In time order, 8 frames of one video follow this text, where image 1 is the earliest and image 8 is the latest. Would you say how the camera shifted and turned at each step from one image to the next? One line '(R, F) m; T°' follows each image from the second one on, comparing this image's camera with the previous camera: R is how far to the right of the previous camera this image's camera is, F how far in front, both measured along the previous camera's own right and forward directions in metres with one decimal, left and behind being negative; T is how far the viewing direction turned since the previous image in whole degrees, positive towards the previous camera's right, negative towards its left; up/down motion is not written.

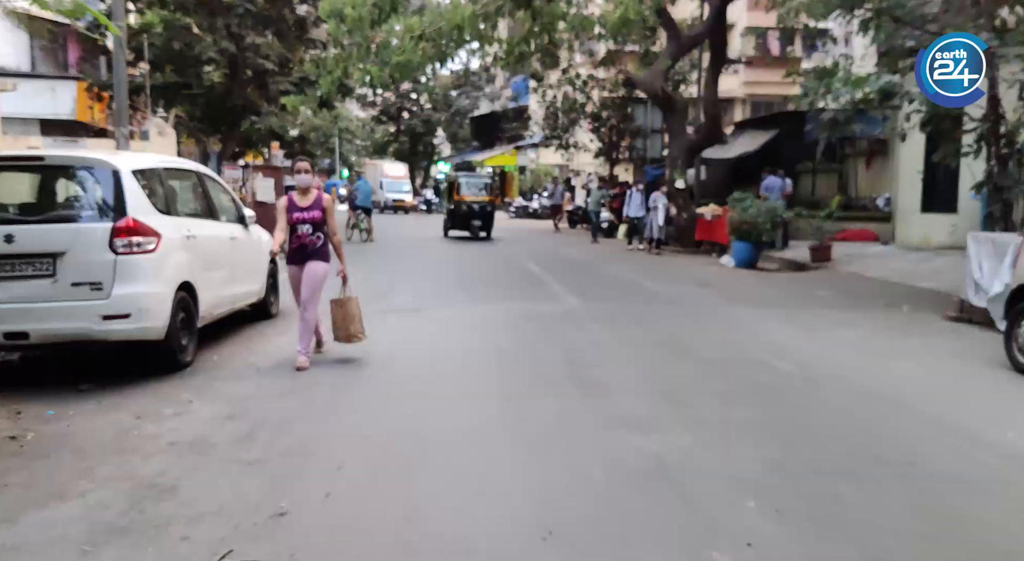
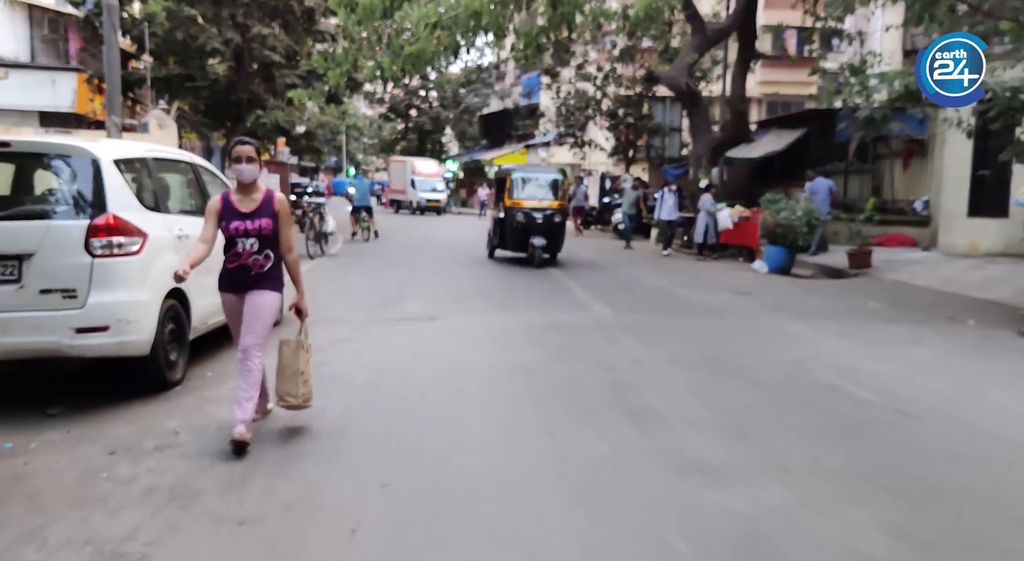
(-0.2, +0.9) m; 0°
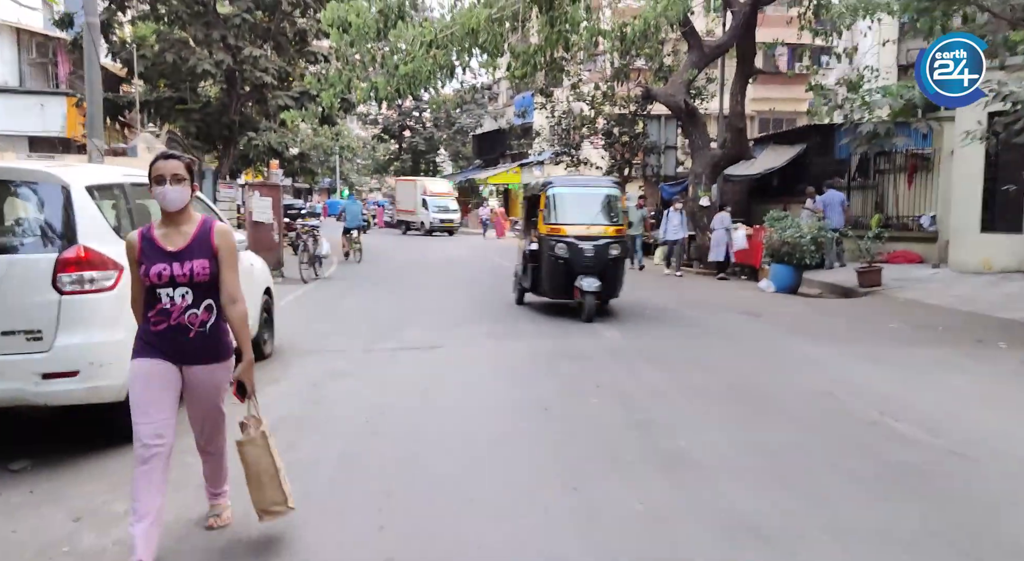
(-0.1, +0.5) m; 0°
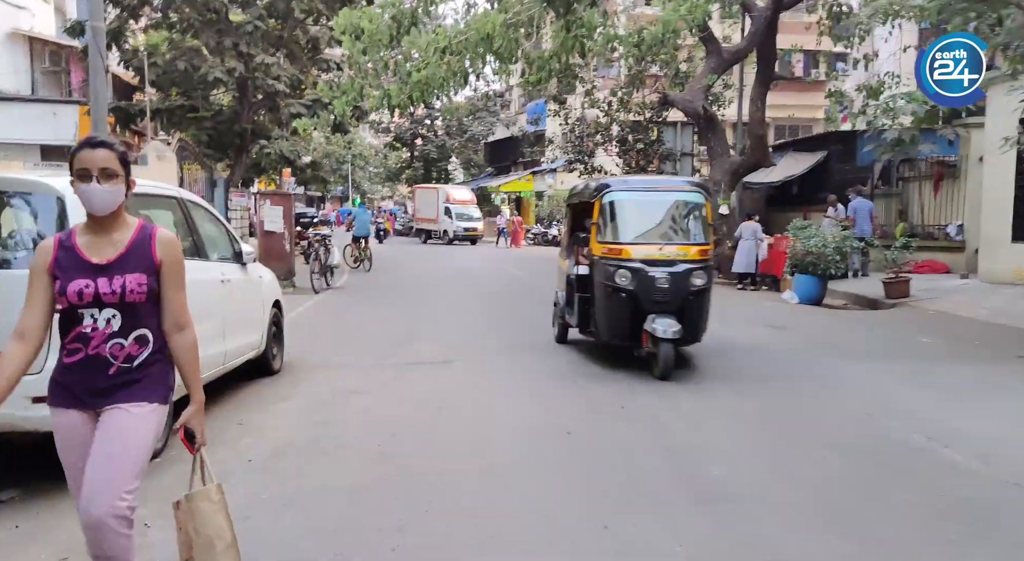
(-0.1, +0.4) m; -1°
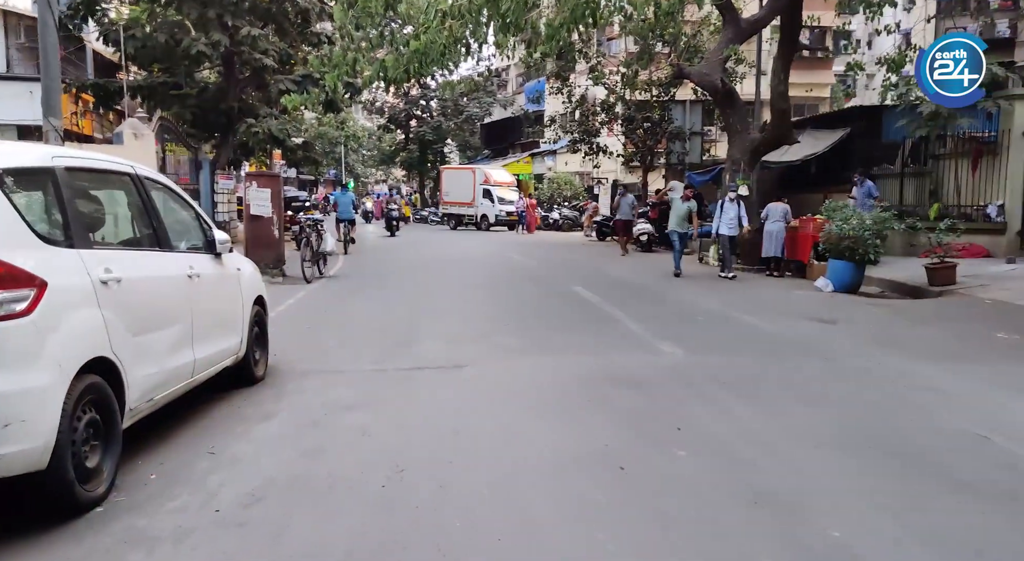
(-0.2, +1.2) m; 0°
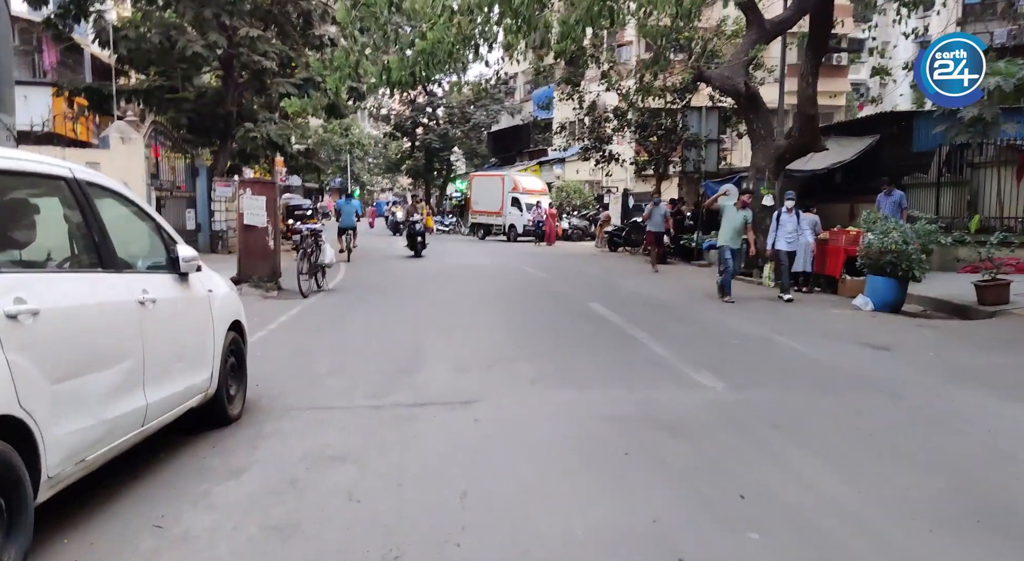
(-0.1, +1.0) m; 0°
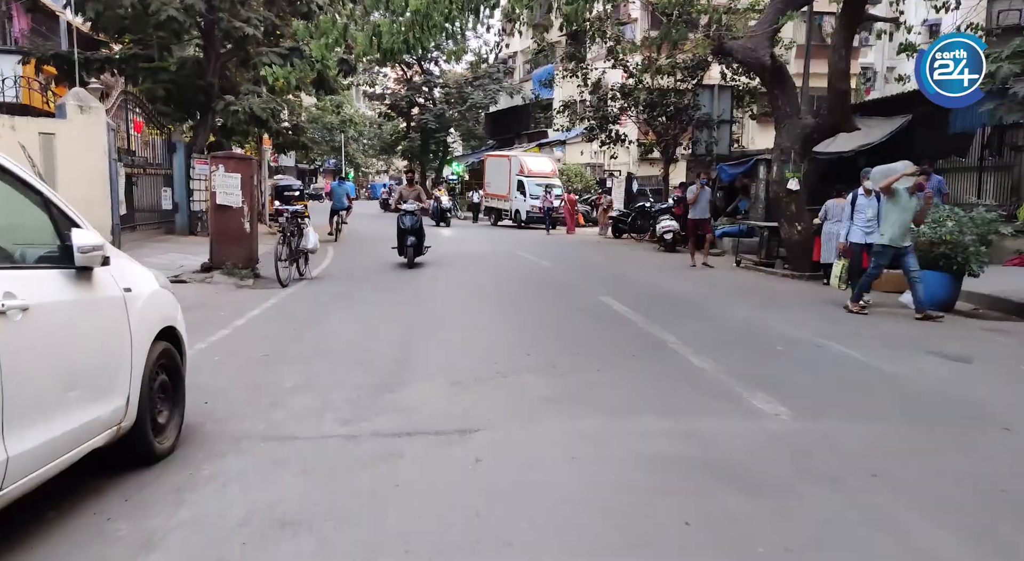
(-0.1, +1.4) m; 0°
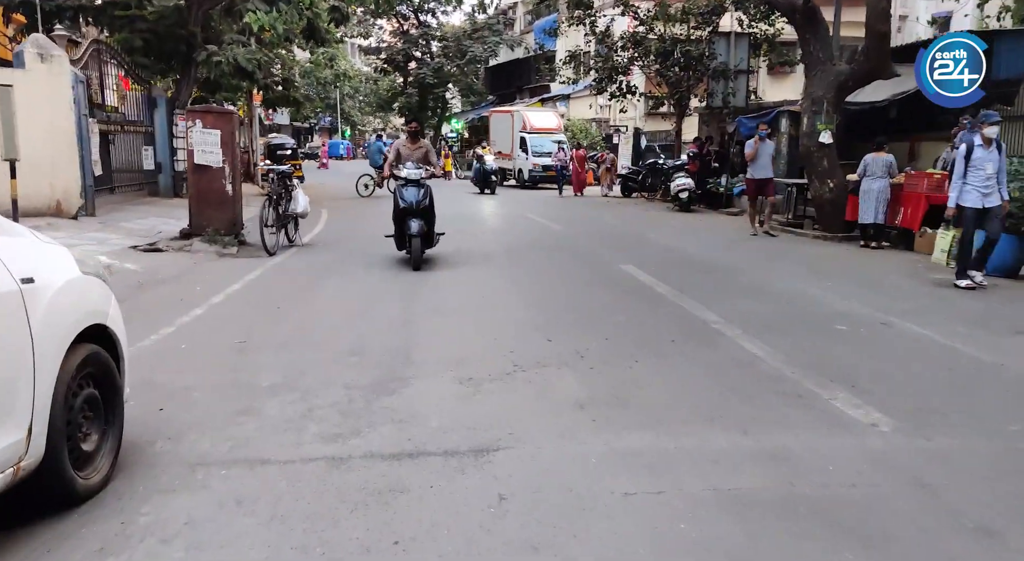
(-0.1, +1.2) m; 0°
